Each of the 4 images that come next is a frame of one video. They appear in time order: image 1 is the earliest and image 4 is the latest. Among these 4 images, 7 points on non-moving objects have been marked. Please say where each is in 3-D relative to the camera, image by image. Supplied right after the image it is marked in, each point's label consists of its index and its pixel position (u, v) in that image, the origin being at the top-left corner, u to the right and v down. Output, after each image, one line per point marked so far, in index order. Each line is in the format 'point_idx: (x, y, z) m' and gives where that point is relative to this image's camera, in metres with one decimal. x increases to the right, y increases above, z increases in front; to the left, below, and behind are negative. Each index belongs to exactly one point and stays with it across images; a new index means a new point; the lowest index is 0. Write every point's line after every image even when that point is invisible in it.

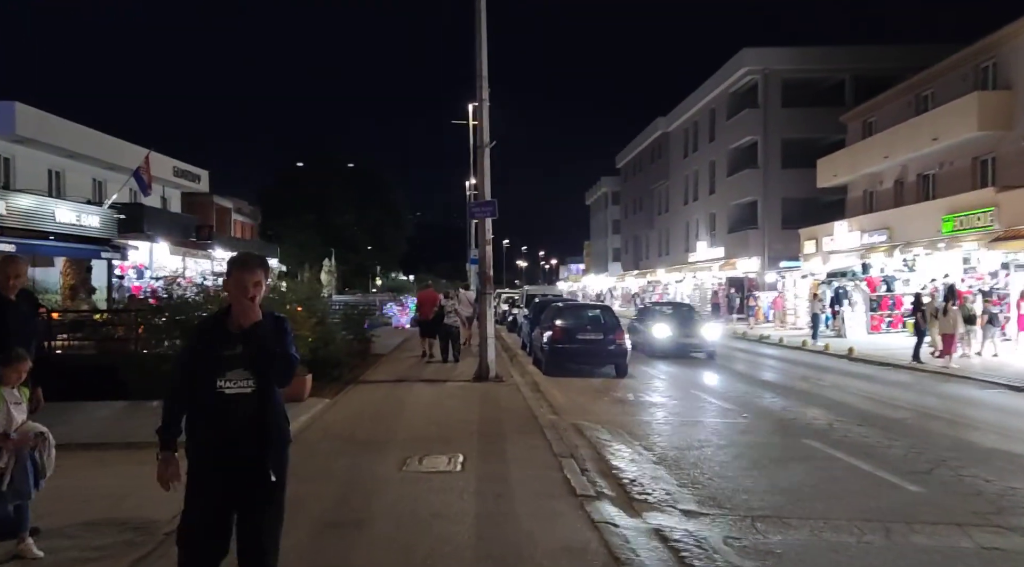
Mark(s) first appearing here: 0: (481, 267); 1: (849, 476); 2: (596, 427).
0: (-0.6, +0.3, +13.9) m
1: (+3.6, -2.0, +7.6) m
2: (+1.1, -2.0, +9.7) m
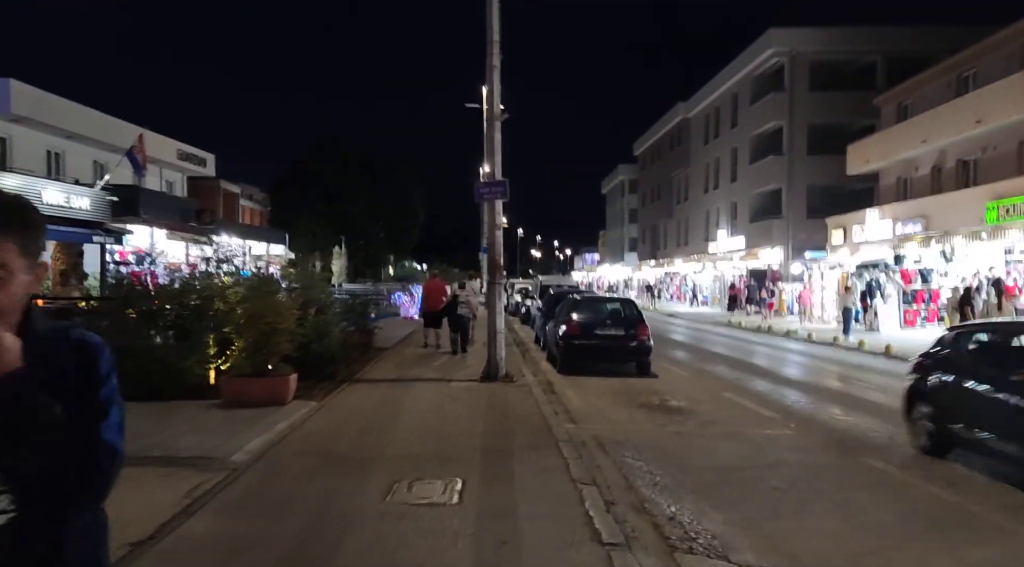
0: (-0.4, +0.5, +12.5) m
1: (+3.7, -2.0, +6.2) m
2: (+1.3, -1.8, +8.4) m
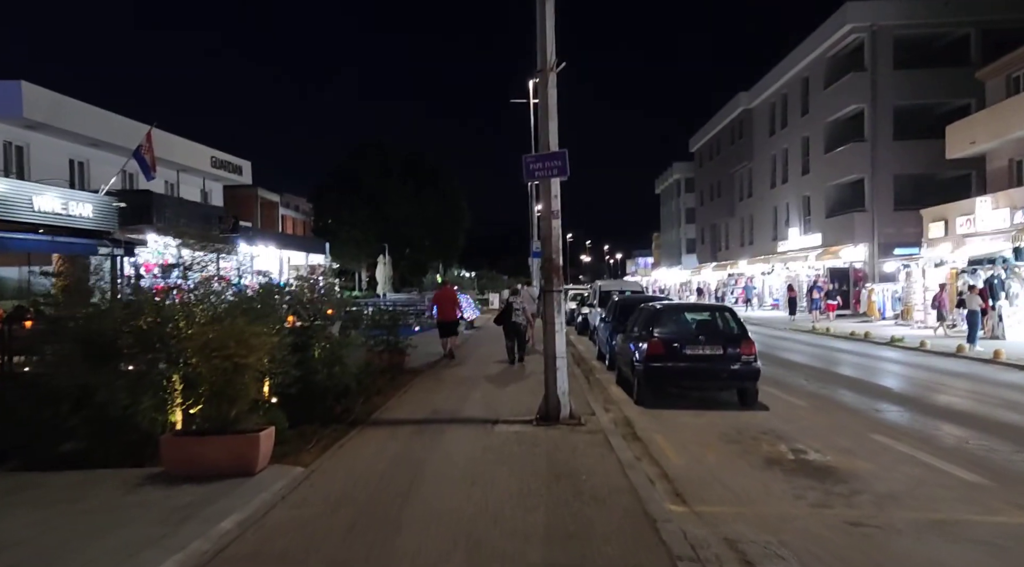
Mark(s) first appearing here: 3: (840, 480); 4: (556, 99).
0: (+0.5, +0.4, +9.4) m
1: (+4.1, -1.9, +2.8) m
2: (+1.8, -1.9, +5.1) m
3: (+3.2, -1.9, +7.0) m
4: (+0.6, +2.5, +9.6) m
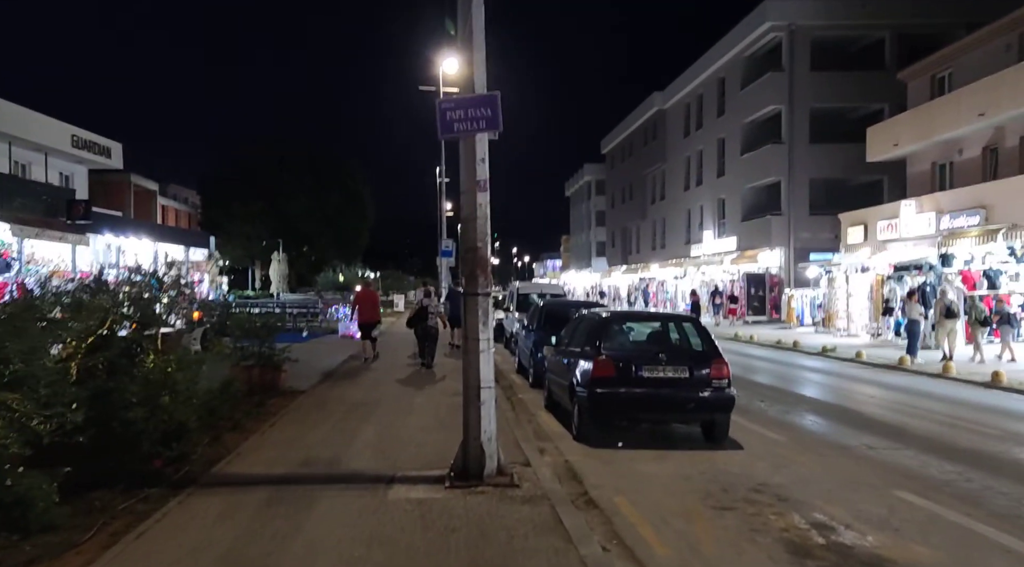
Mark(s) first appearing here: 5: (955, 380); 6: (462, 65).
0: (-0.4, +0.4, +6.6) m
1: (+4.0, -2.0, +0.5) m
2: (+1.5, -1.9, +2.5) m
3: (+2.6, -1.9, +4.6) m
4: (-0.3, +2.5, +6.9) m
5: (+10.7, -2.3, +17.3) m
6: (-0.5, +2.1, +7.0) m
